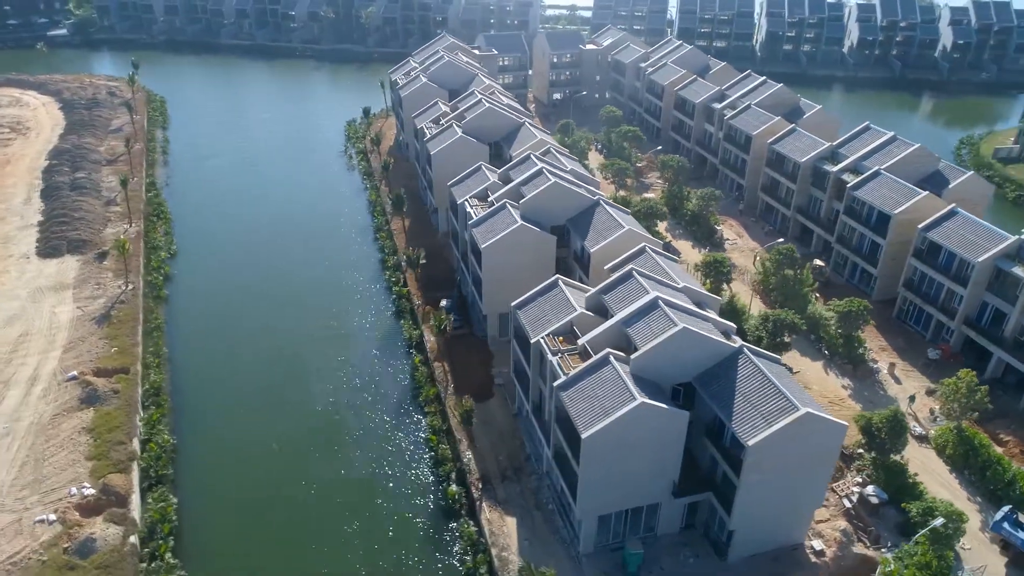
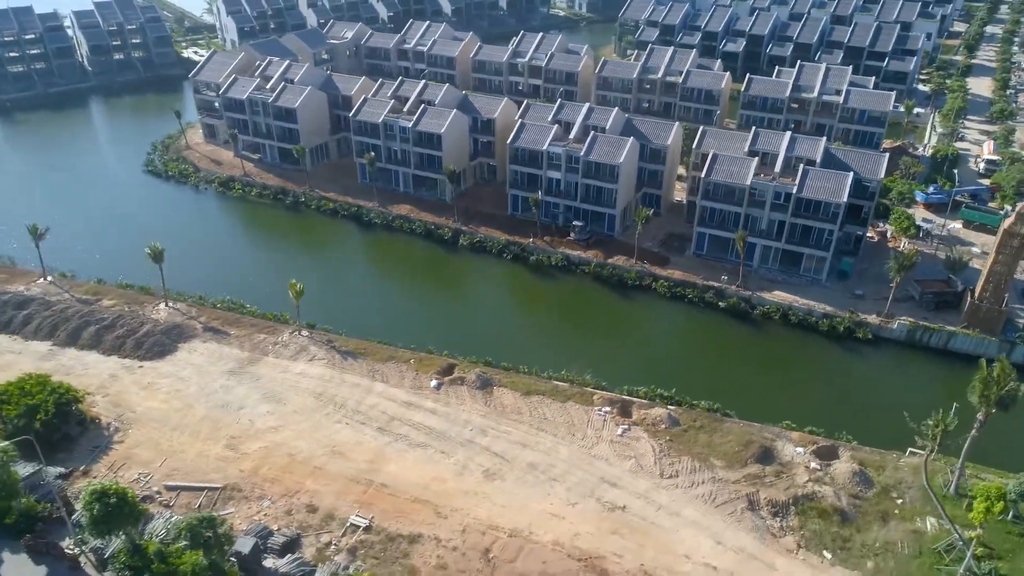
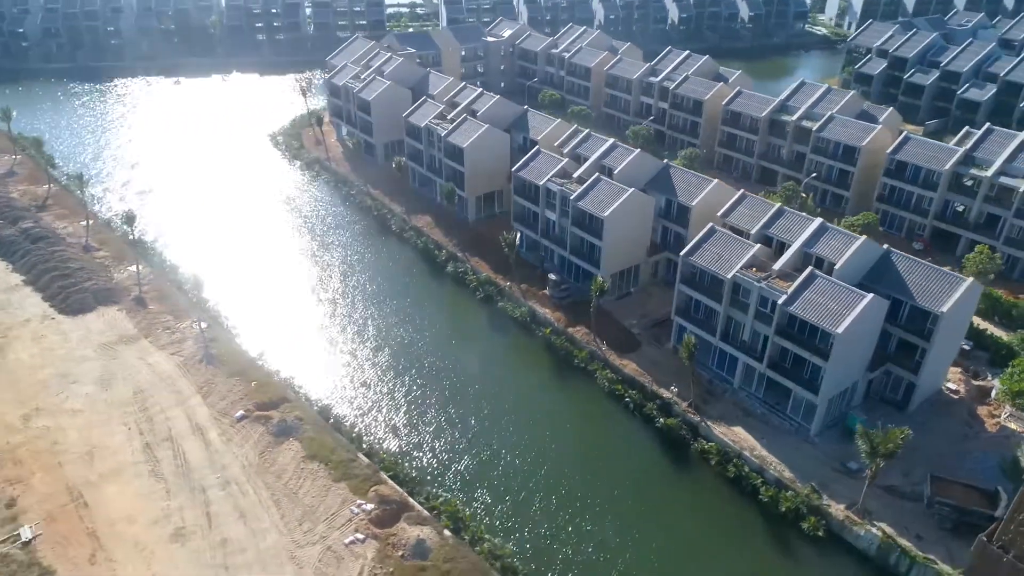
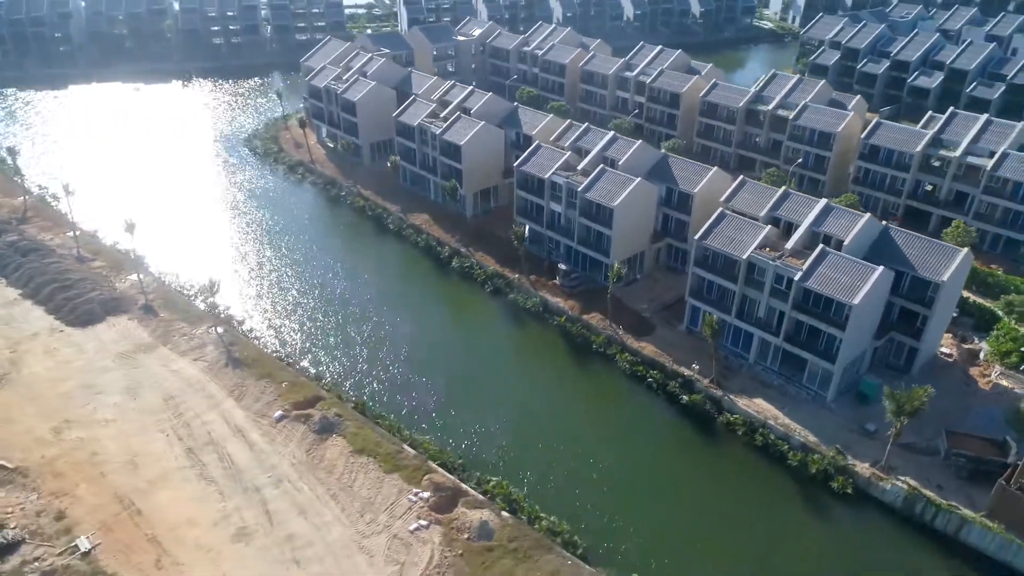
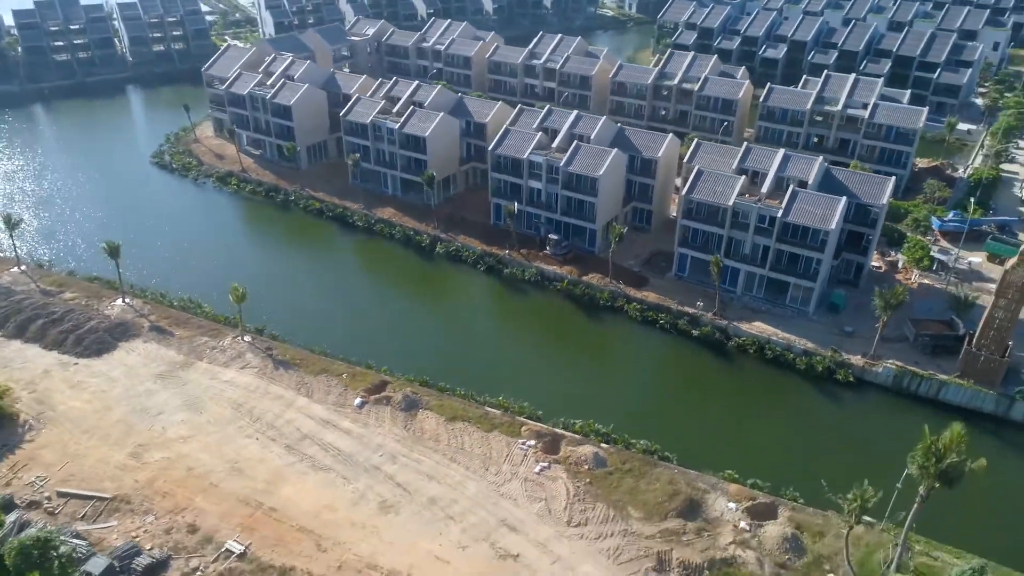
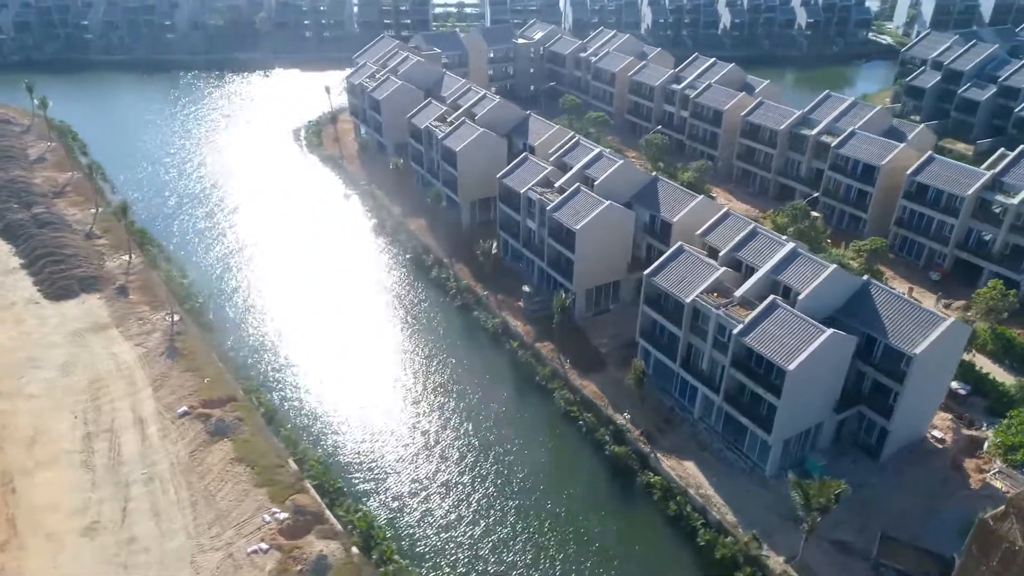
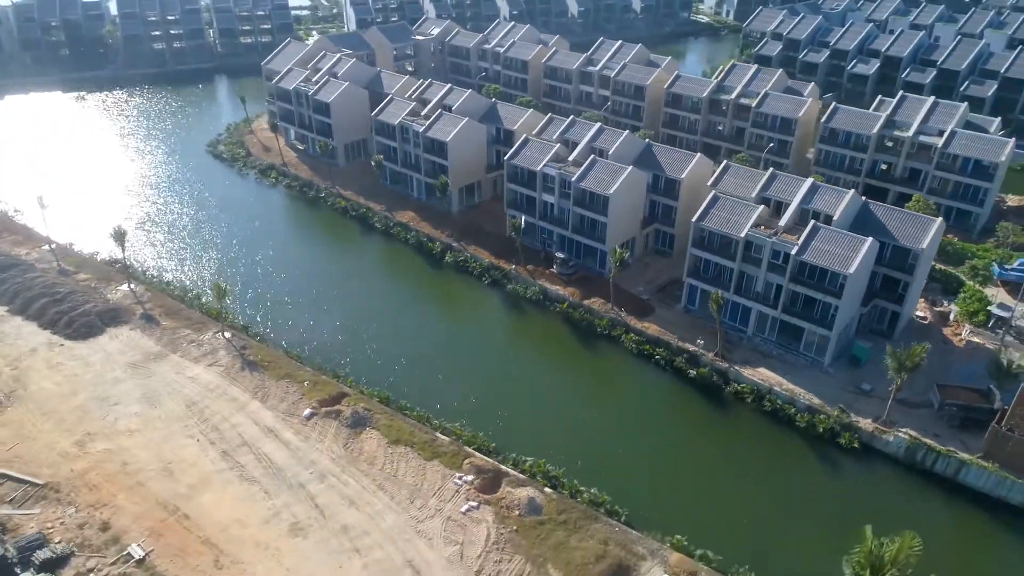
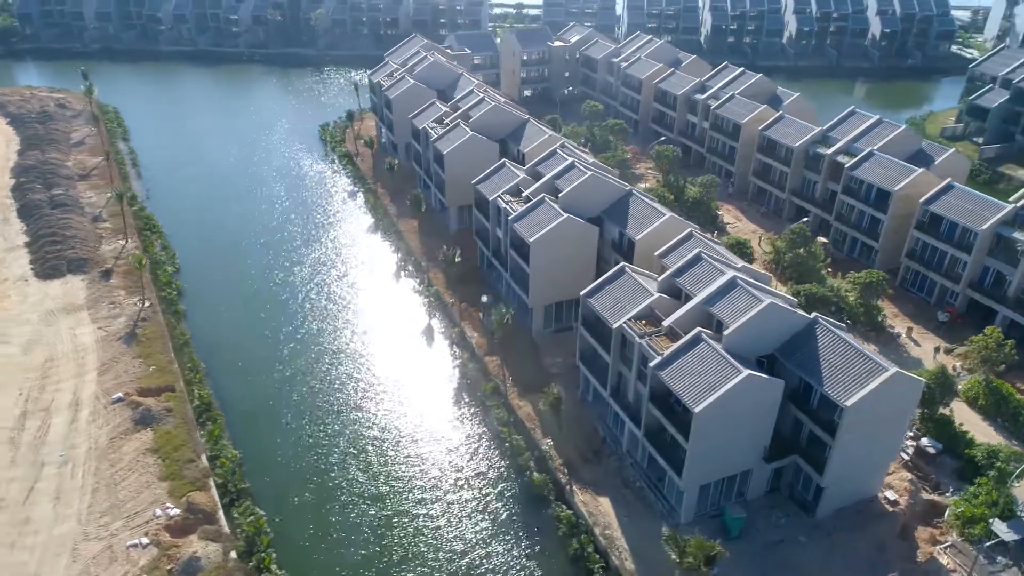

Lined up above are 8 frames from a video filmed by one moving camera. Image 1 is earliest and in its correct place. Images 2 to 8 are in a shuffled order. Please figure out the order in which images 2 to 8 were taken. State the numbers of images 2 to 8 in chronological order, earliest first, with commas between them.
8, 6, 3, 4, 7, 5, 2
